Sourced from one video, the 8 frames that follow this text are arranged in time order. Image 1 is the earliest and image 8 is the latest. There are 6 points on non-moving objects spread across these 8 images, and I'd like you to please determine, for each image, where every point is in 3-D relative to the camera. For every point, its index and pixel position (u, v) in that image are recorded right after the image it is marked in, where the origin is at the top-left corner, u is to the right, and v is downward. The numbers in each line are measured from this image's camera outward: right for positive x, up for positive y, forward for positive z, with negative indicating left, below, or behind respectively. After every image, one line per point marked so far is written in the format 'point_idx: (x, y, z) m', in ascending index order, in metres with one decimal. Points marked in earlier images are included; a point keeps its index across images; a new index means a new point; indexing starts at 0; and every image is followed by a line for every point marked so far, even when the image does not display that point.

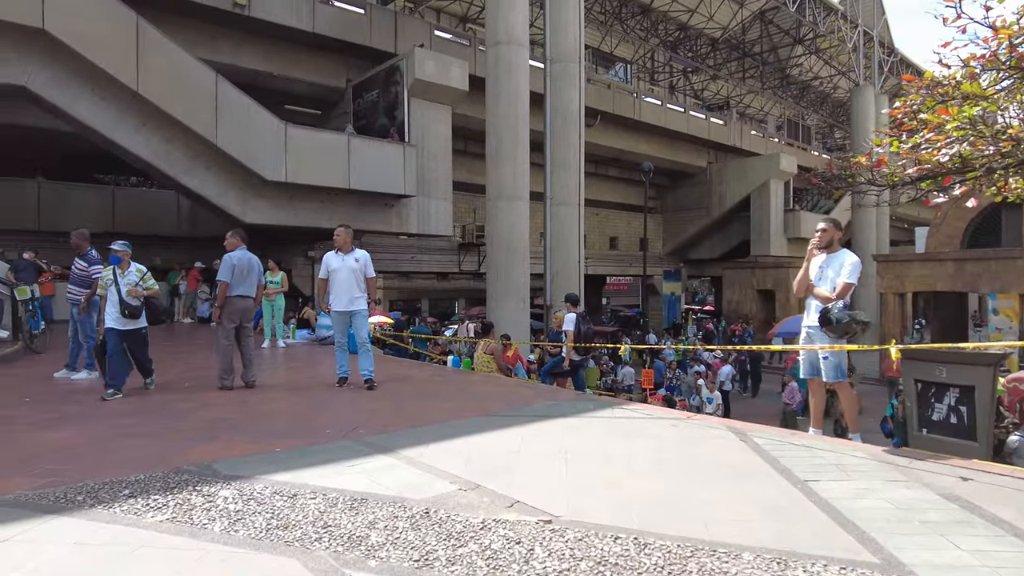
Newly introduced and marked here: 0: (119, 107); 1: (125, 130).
0: (-9.4, +4.3, +15.7) m
1: (-9.3, +3.8, +15.8) m
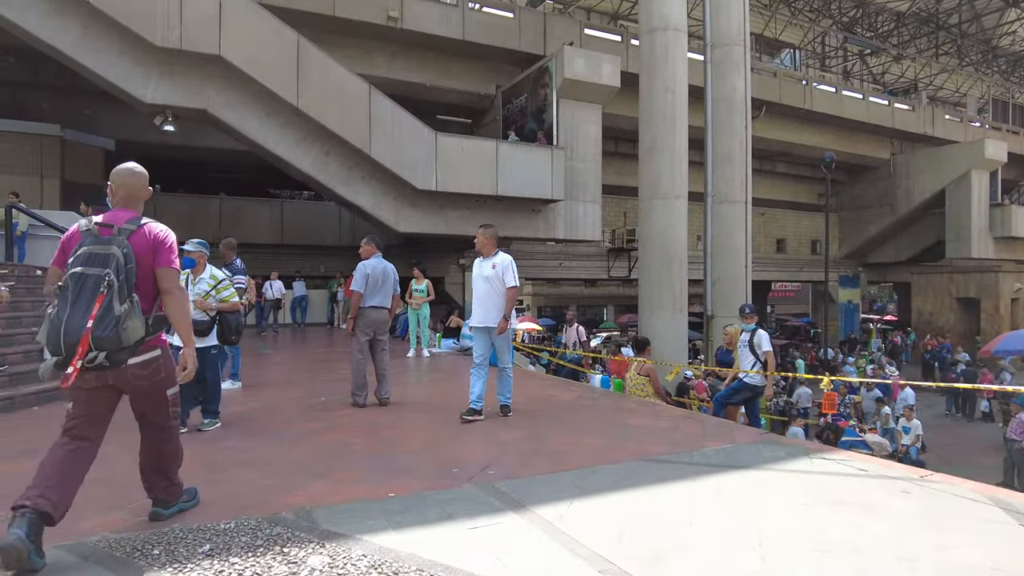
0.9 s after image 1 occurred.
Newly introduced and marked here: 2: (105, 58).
0: (-5.7, +4.1, +16.4) m
1: (-5.7, +3.6, +16.5) m
2: (-9.2, +5.2, +14.9) m
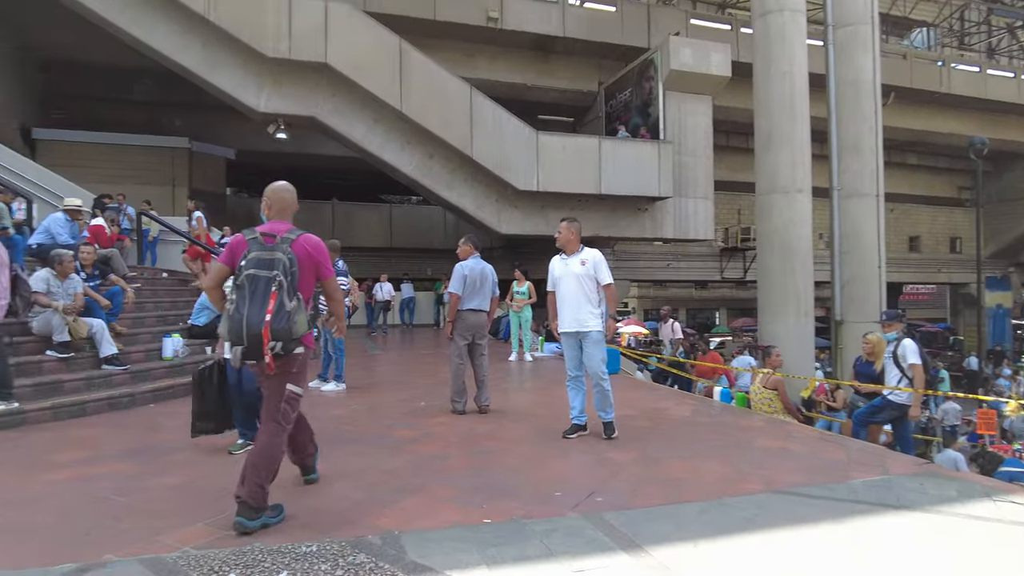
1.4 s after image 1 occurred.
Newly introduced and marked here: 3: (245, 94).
0: (-3.1, +4.1, +16.6) m
1: (-3.1, +3.6, +16.7) m
2: (-6.8, +5.2, +15.7) m
3: (-6.5, +4.7, +15.8) m
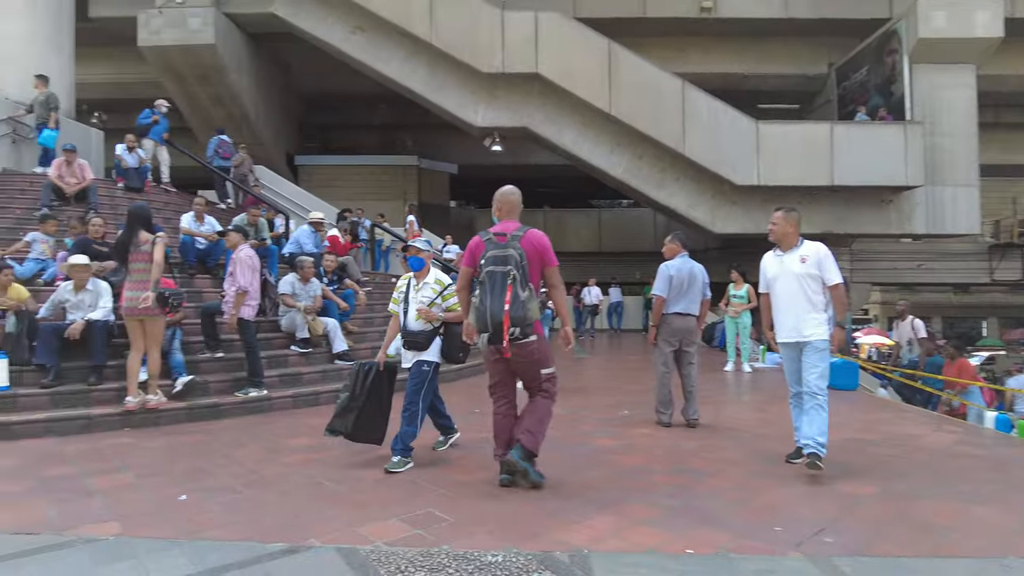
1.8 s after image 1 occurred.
0: (+2.2, +4.0, +16.5) m
1: (+2.2, +3.4, +16.5) m
2: (-1.7, +5.1, +16.8) m
3: (-1.3, +4.6, +16.8) m
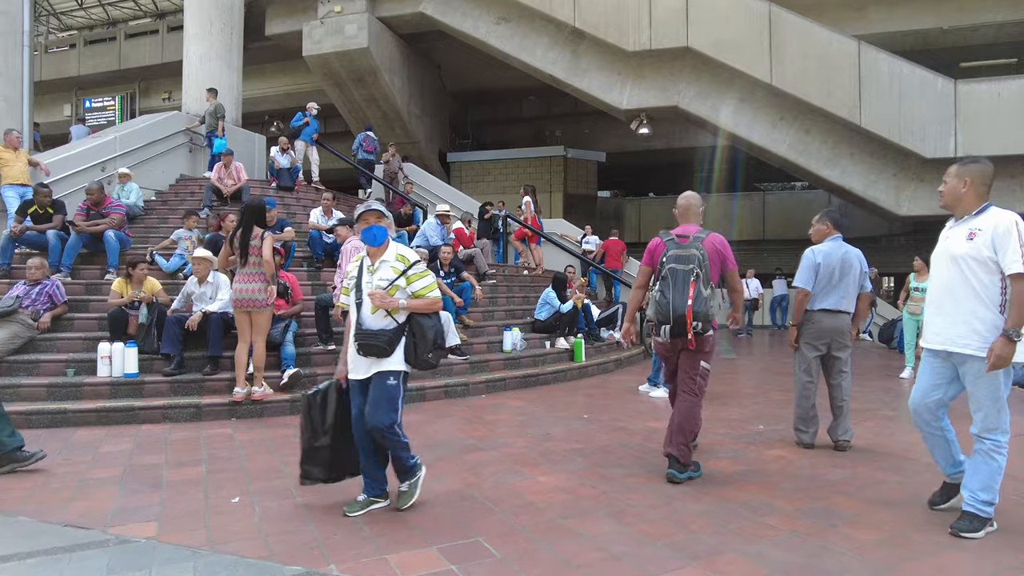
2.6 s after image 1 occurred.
0: (+5.6, +4.2, +14.8) m
1: (+5.7, +3.6, +14.8) m
2: (+1.9, +5.3, +16.0) m
3: (+2.3, +4.8, +16.0) m
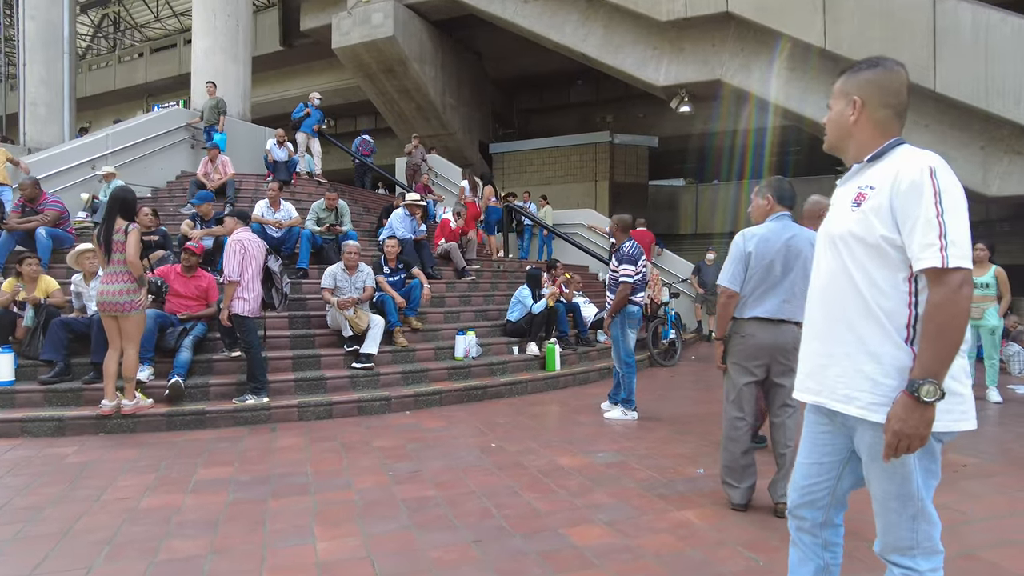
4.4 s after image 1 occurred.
0: (+5.9, +4.2, +12.8) m
1: (+6.0, +3.7, +12.9) m
2: (+2.5, +5.3, +14.6) m
3: (+2.9, +4.8, +14.4) m
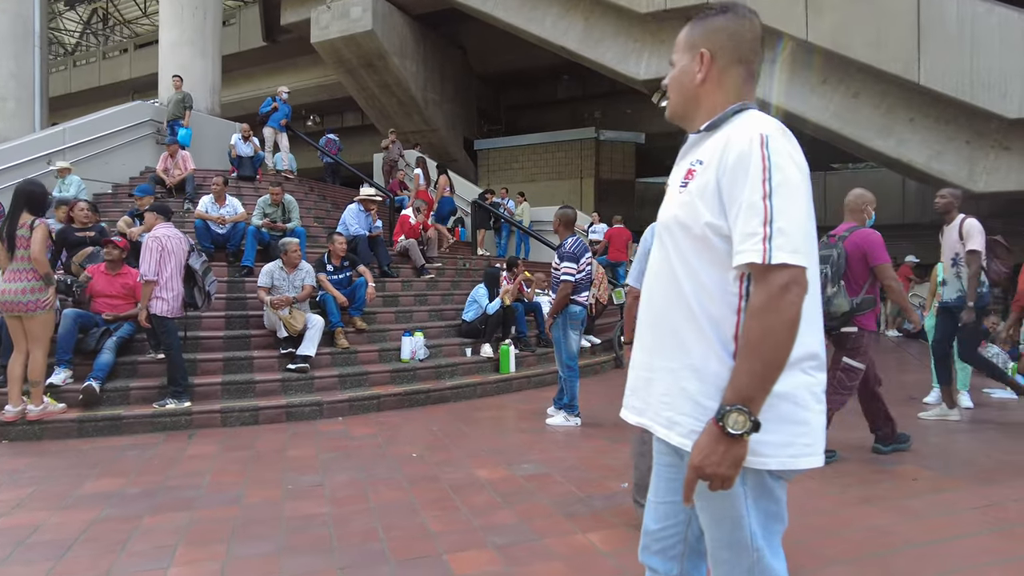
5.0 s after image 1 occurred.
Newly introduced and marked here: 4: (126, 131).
0: (+5.4, +4.2, +12.5) m
1: (+5.5, +3.7, +12.5) m
2: (+2.0, +5.4, +14.2) m
3: (+2.4, +4.8, +14.1) m
4: (-6.8, +2.8, +11.5) m
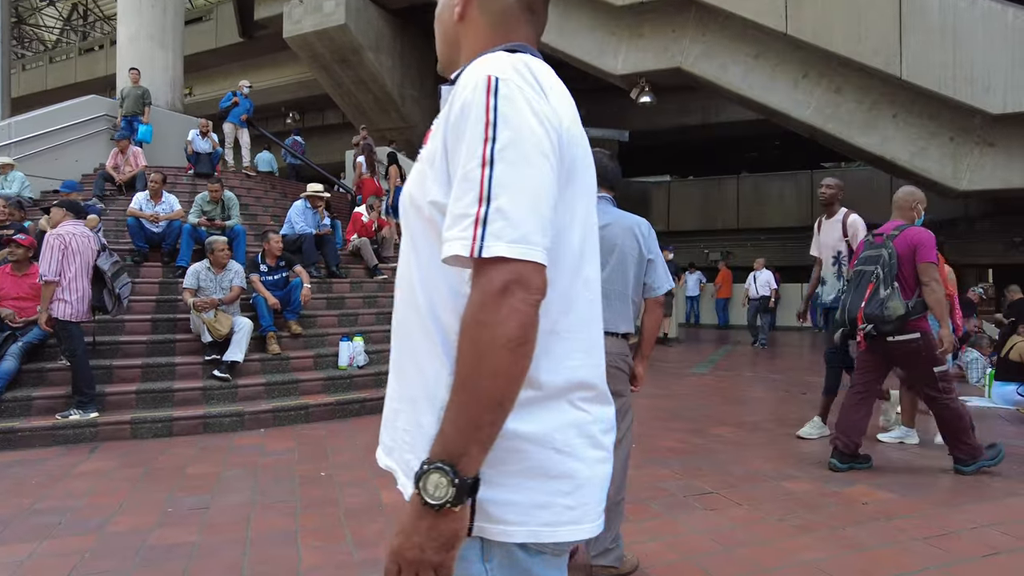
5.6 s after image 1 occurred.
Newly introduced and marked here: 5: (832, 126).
0: (+4.9, +4.2, +12.1) m
1: (+5.0, +3.7, +12.1) m
2: (+1.5, +5.3, +13.8) m
3: (+1.9, +4.8, +13.7) m
4: (-7.4, +2.7, +11.1) m
5: (+5.8, +3.0, +11.8) m
